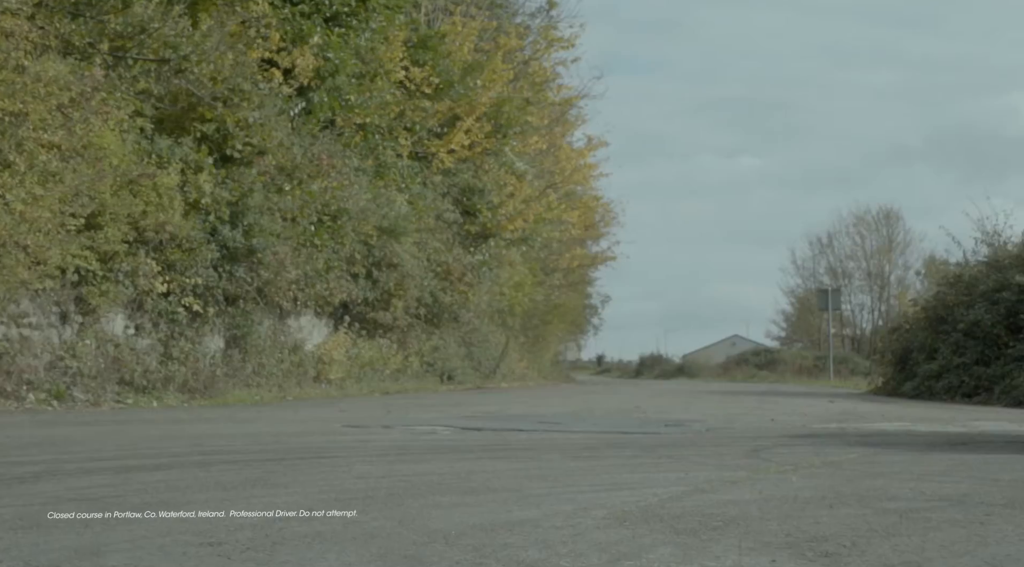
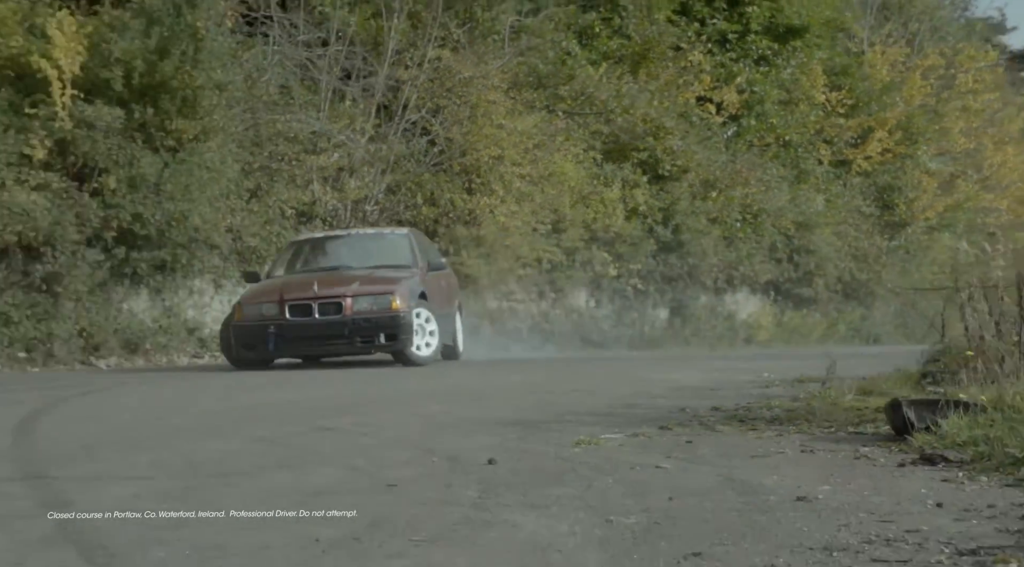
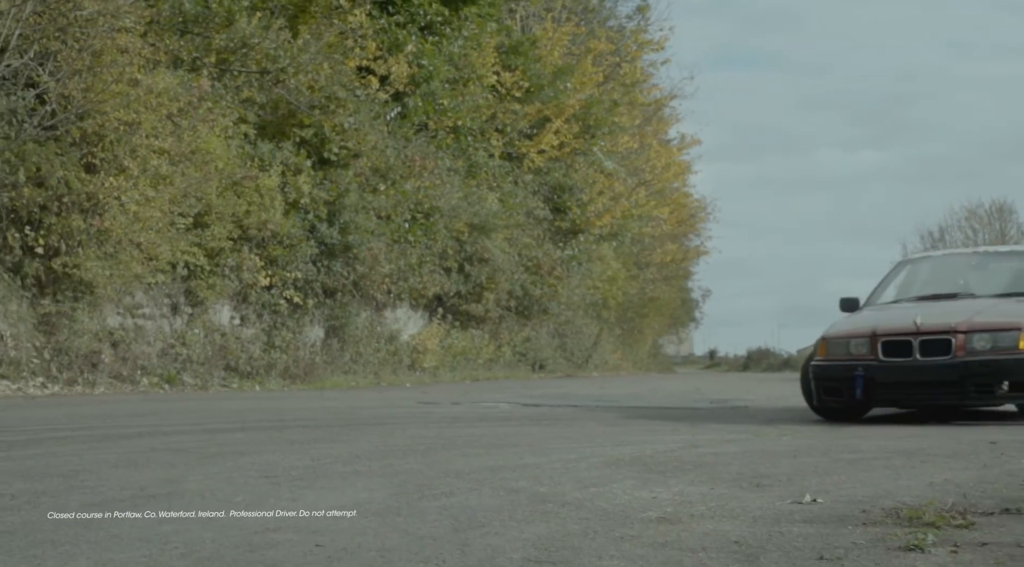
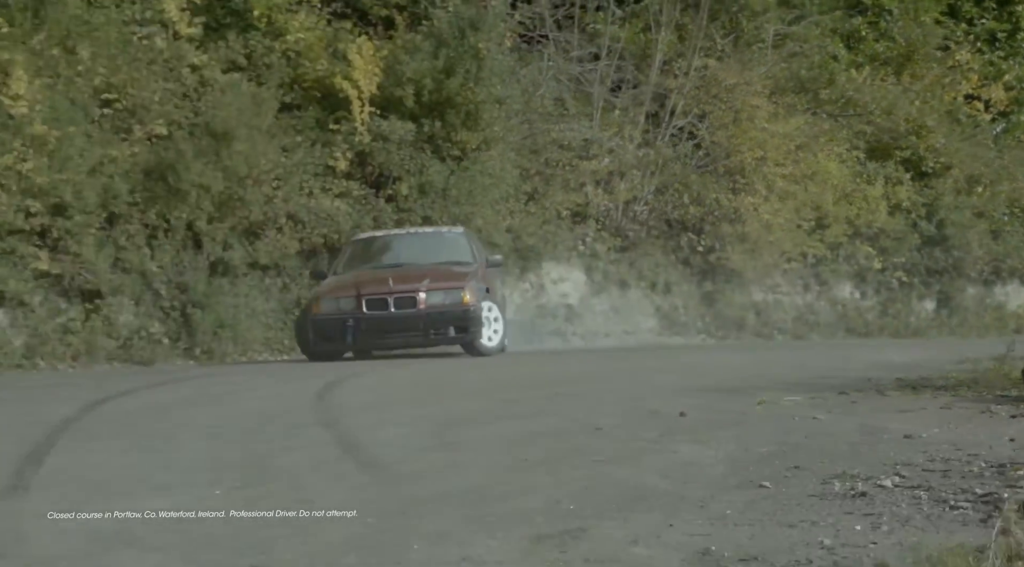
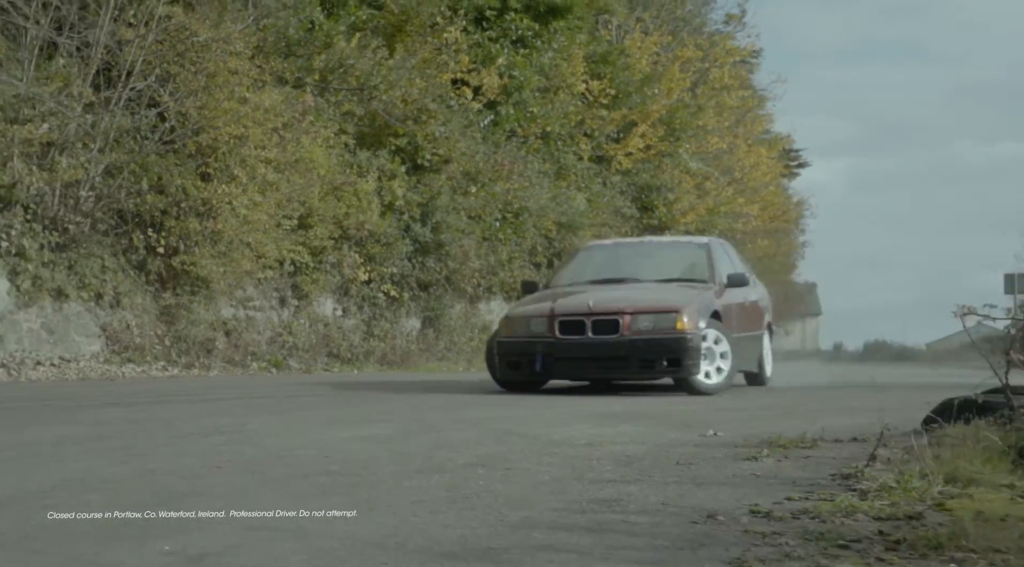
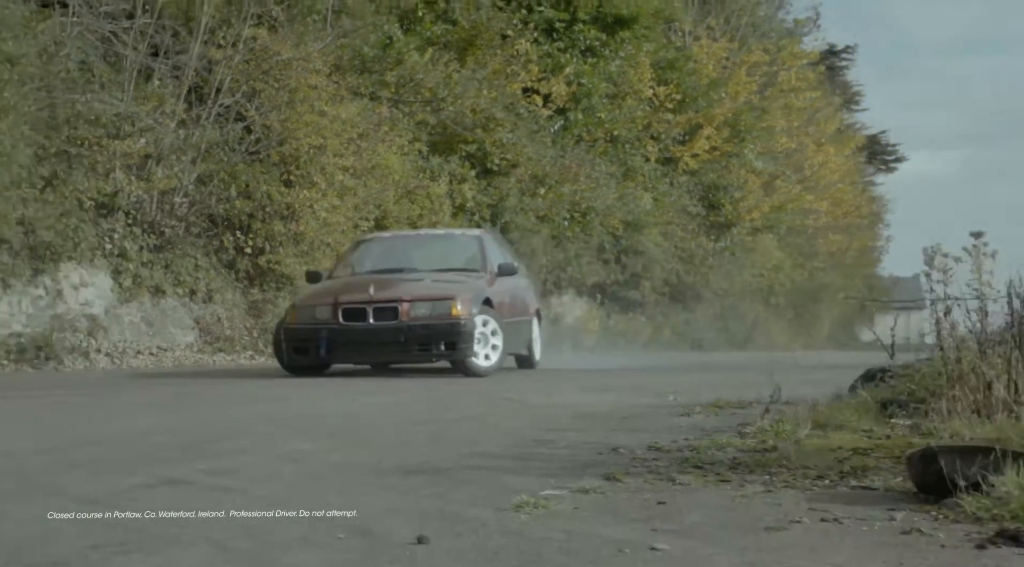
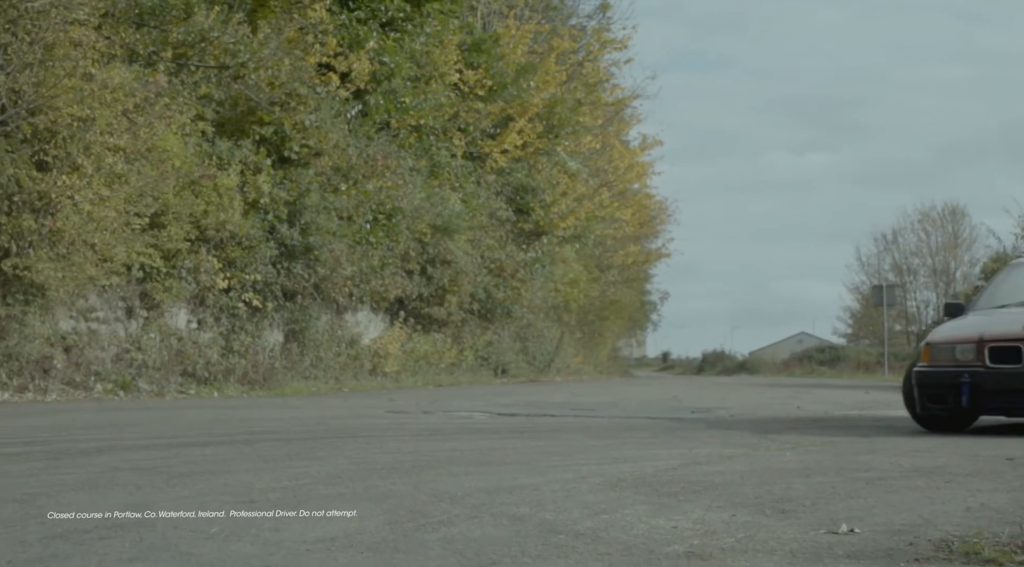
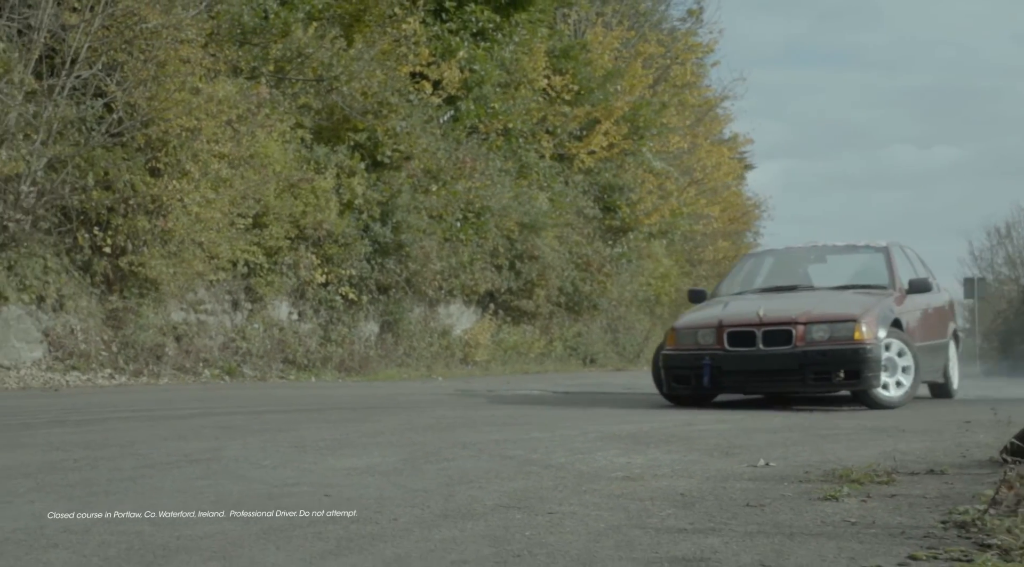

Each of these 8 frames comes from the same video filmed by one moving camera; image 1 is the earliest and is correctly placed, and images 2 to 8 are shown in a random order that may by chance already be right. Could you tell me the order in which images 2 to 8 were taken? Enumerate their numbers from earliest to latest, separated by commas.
7, 3, 8, 5, 6, 2, 4
